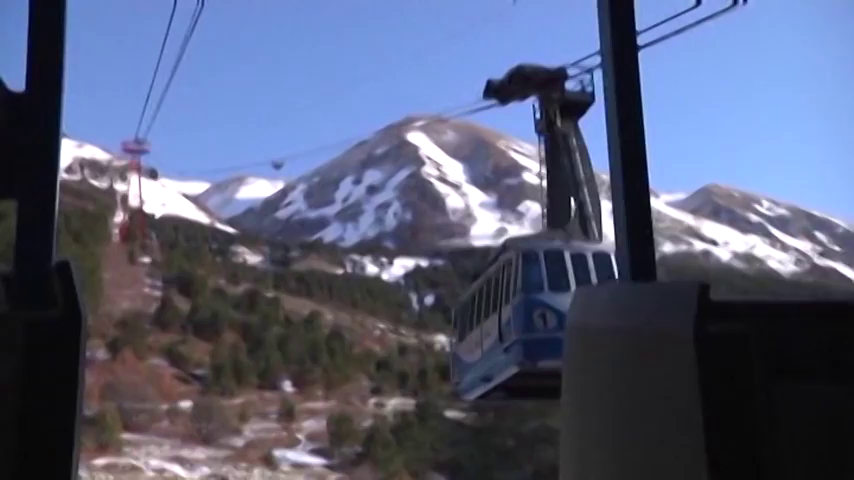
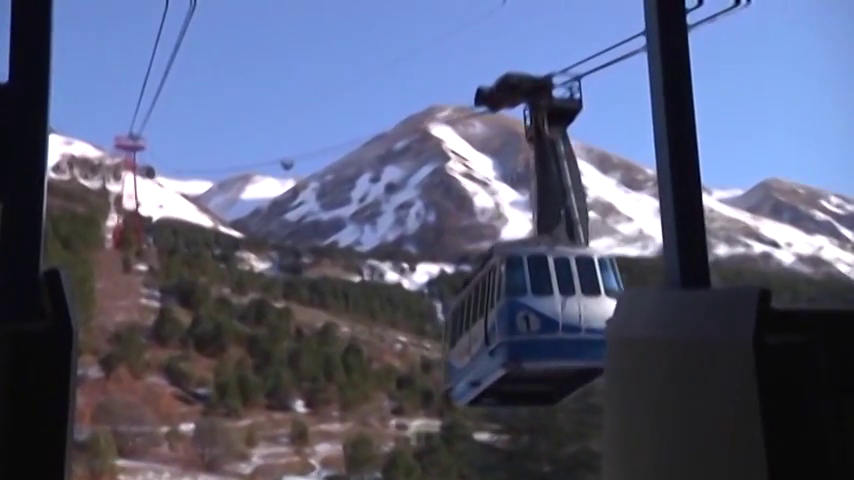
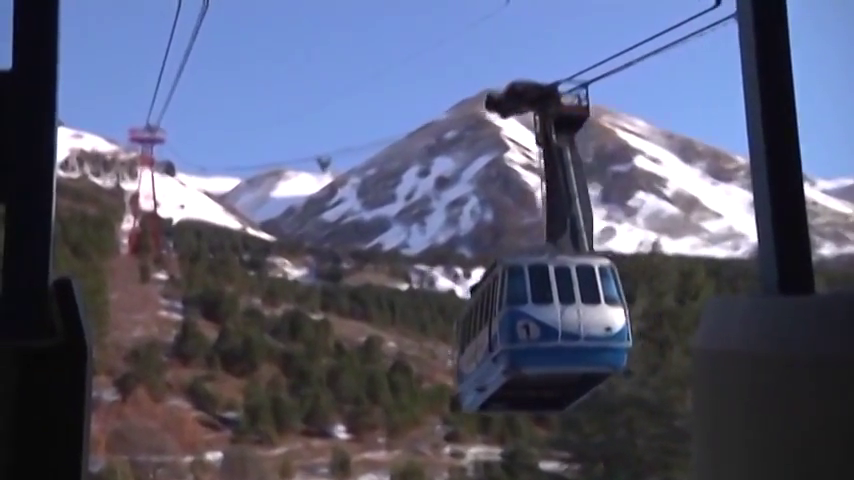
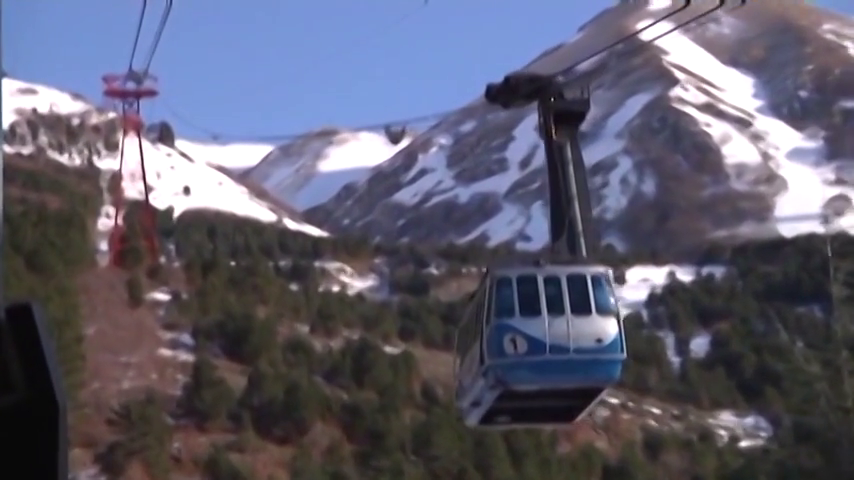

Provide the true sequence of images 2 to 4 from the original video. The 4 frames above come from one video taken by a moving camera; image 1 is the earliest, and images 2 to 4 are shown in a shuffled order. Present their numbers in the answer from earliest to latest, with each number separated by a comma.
2, 3, 4
